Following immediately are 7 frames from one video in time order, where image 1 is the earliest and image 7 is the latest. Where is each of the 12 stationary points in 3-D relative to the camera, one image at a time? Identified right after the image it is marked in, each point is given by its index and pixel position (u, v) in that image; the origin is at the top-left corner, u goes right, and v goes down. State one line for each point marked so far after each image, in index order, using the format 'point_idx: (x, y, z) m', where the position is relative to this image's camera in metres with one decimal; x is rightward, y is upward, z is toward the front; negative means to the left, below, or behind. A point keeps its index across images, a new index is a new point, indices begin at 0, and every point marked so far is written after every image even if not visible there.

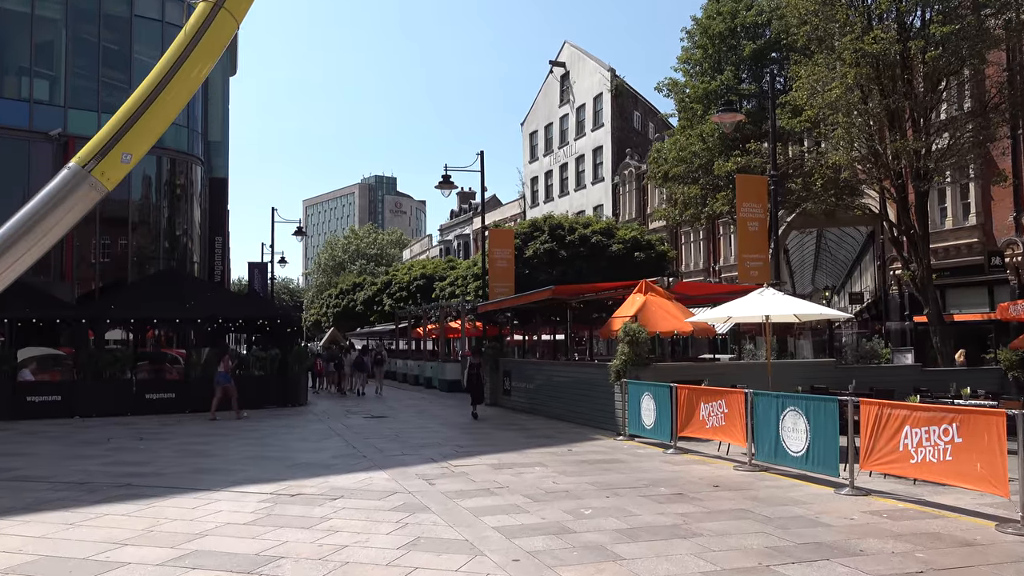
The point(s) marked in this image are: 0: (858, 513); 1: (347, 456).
0: (+3.3, -2.1, +8.0) m
1: (-2.4, -2.5, +12.4) m
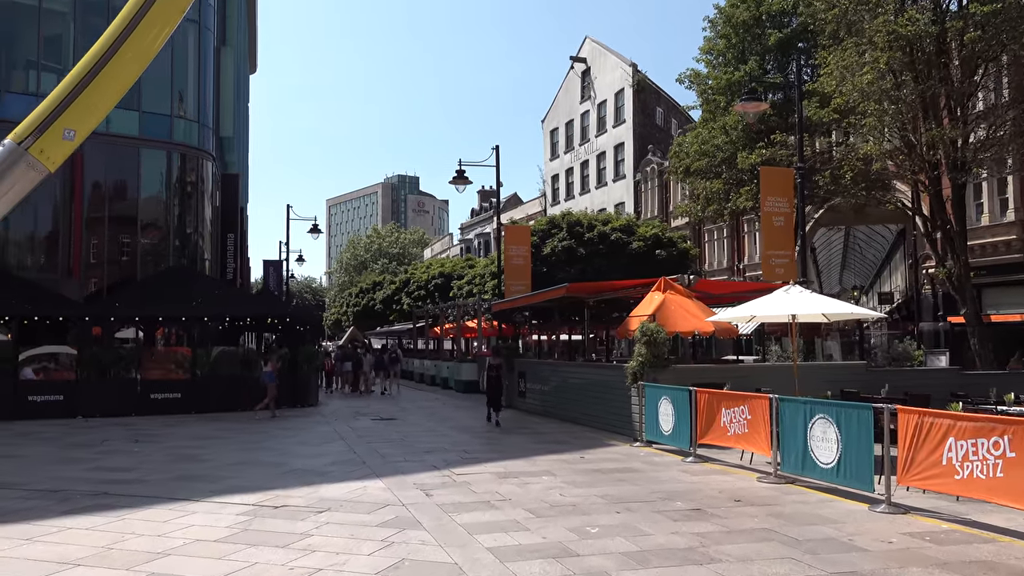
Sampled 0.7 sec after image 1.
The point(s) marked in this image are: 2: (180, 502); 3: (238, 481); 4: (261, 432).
0: (+3.3, -2.1, +7.2) m
1: (-2.3, -2.4, +11.7) m
2: (-3.4, -2.2, +8.6) m
3: (-3.2, -2.3, +10.0) m
4: (-4.7, -2.7, +16.0) m
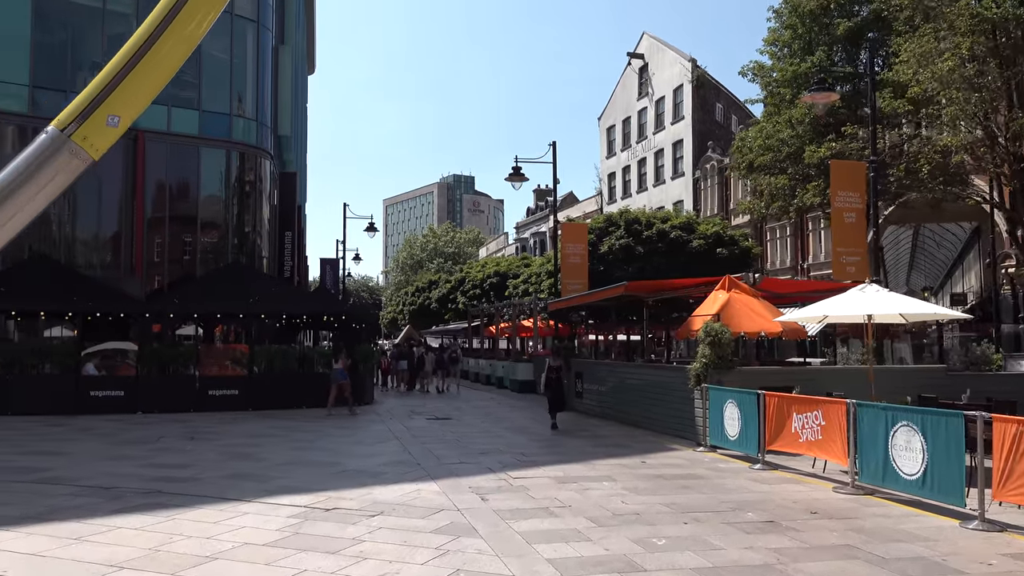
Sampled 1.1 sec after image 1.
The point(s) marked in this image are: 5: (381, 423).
0: (+3.7, -2.1, +6.6) m
1: (-1.5, -2.4, +11.4) m
2: (-2.8, -2.1, +8.4) m
3: (-2.6, -2.2, +9.8) m
4: (-3.7, -2.7, +15.9) m
5: (-2.7, -2.8, +17.7) m
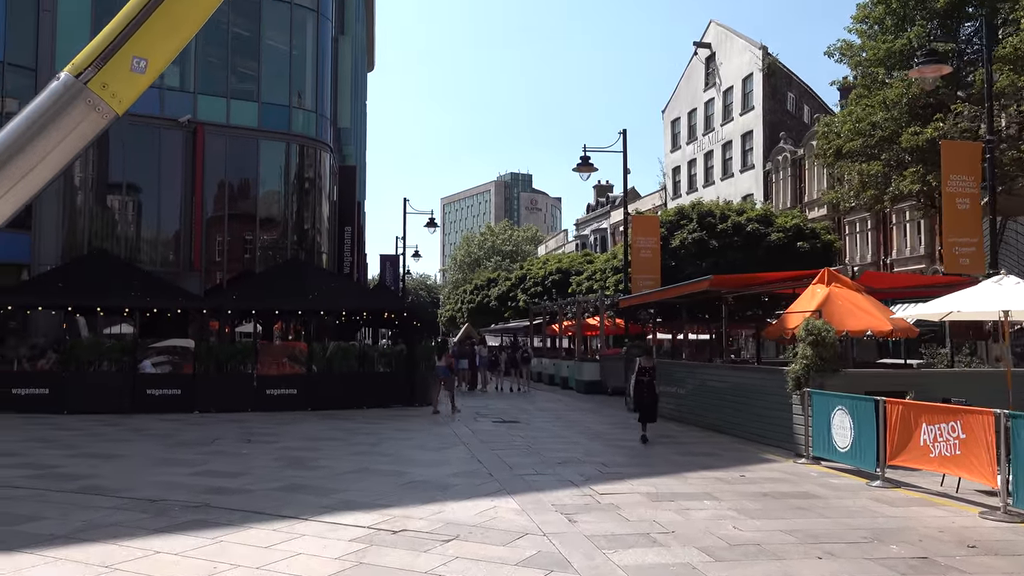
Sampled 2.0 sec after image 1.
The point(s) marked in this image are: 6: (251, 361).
0: (+4.4, -2.0, +5.1) m
1: (-0.5, -2.3, +10.3) m
2: (-2.0, -2.0, +7.4) m
3: (-1.7, -2.1, +8.8) m
4: (-2.4, -2.6, +14.9) m
5: (-1.3, -2.7, +16.7) m
6: (-6.0, -1.7, +19.5) m
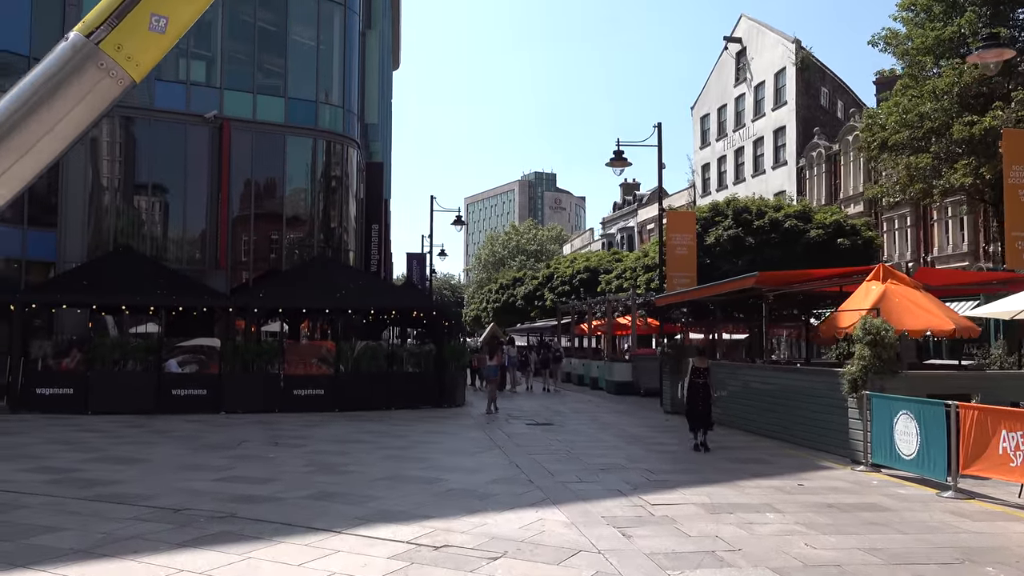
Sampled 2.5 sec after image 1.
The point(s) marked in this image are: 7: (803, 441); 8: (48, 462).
0: (+4.7, -1.9, +4.4) m
1: (0.0, -2.2, +9.8) m
2: (-1.6, -2.0, +6.8) m
3: (-1.2, -2.1, +8.2) m
4: (-1.7, -2.5, +14.4) m
5: (-0.6, -2.7, +16.1) m
6: (-5.2, -1.6, +19.0) m
7: (+4.6, -2.4, +13.4) m
8: (-5.6, -2.1, +10.4) m
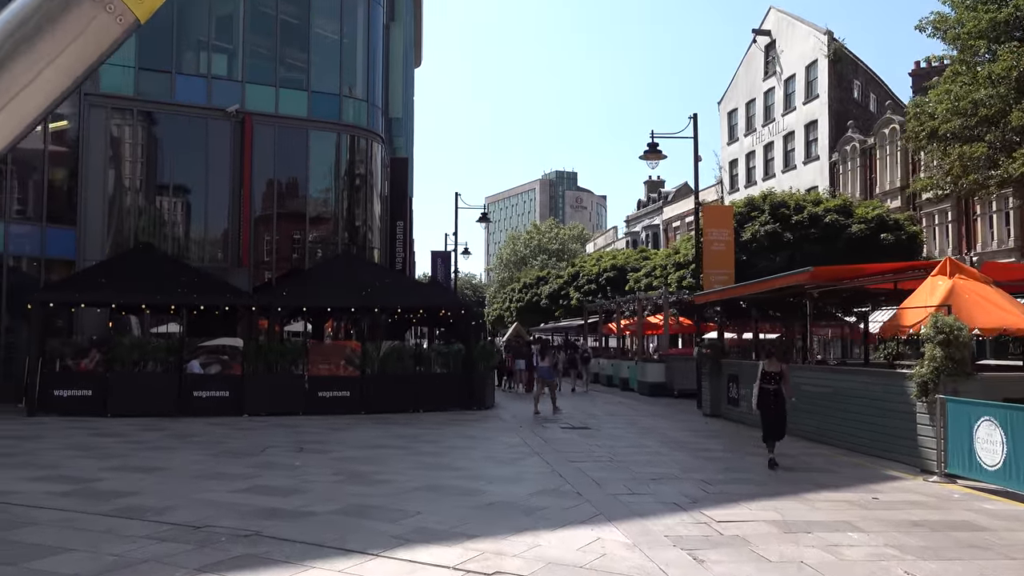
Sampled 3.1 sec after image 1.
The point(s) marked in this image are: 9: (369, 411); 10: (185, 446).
0: (+5.1, -1.9, +3.5) m
1: (+0.4, -2.2, +9.0) m
2: (-1.1, -1.9, +6.1) m
3: (-0.8, -2.0, +7.5) m
4: (-1.1, -2.5, +13.7) m
5: (0.0, -2.6, +15.4) m
6: (-4.5, -1.6, +18.3) m
7: (+5.2, -2.4, +12.5) m
8: (-5.1, -2.1, +9.7) m
9: (-3.2, -2.7, +18.8) m
10: (-4.7, -2.3, +12.2) m
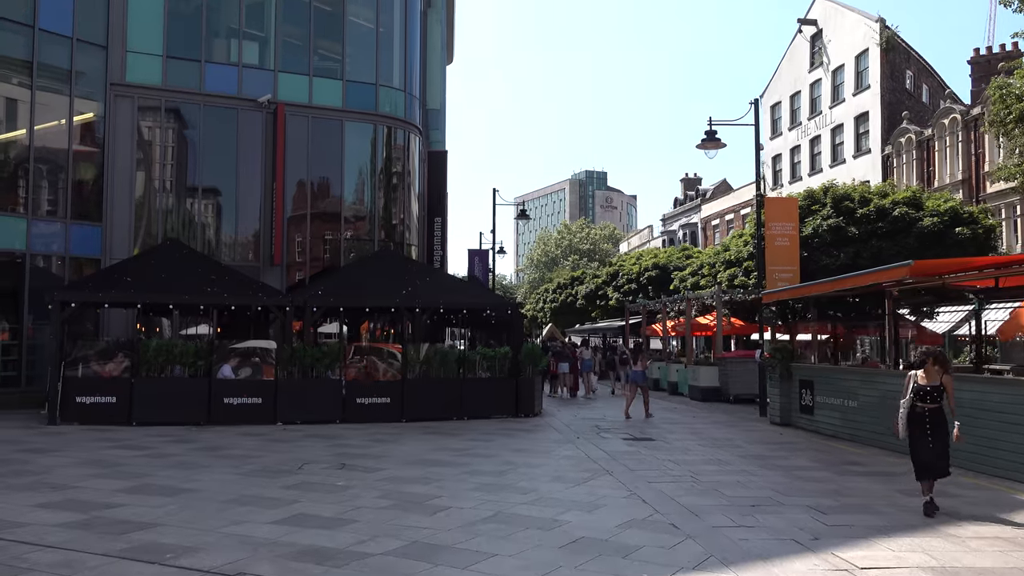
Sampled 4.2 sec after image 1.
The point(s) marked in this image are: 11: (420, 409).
0: (+5.7, -1.8, +2.0) m
1: (+1.2, -2.1, +7.6) m
2: (-0.5, -1.9, +4.7) m
3: (-0.1, -2.0, +6.1) m
4: (-0.2, -2.4, +12.3) m
5: (+1.0, -2.6, +14.0) m
6: (-3.5, -1.6, +17.1) m
7: (+6.0, -2.3, +11.0) m
8: (-4.4, -2.0, +8.5) m
9: (-2.1, -2.7, +17.5) m
10: (-3.8, -2.2, +10.9) m
11: (-1.9, -2.5, +17.6) m
